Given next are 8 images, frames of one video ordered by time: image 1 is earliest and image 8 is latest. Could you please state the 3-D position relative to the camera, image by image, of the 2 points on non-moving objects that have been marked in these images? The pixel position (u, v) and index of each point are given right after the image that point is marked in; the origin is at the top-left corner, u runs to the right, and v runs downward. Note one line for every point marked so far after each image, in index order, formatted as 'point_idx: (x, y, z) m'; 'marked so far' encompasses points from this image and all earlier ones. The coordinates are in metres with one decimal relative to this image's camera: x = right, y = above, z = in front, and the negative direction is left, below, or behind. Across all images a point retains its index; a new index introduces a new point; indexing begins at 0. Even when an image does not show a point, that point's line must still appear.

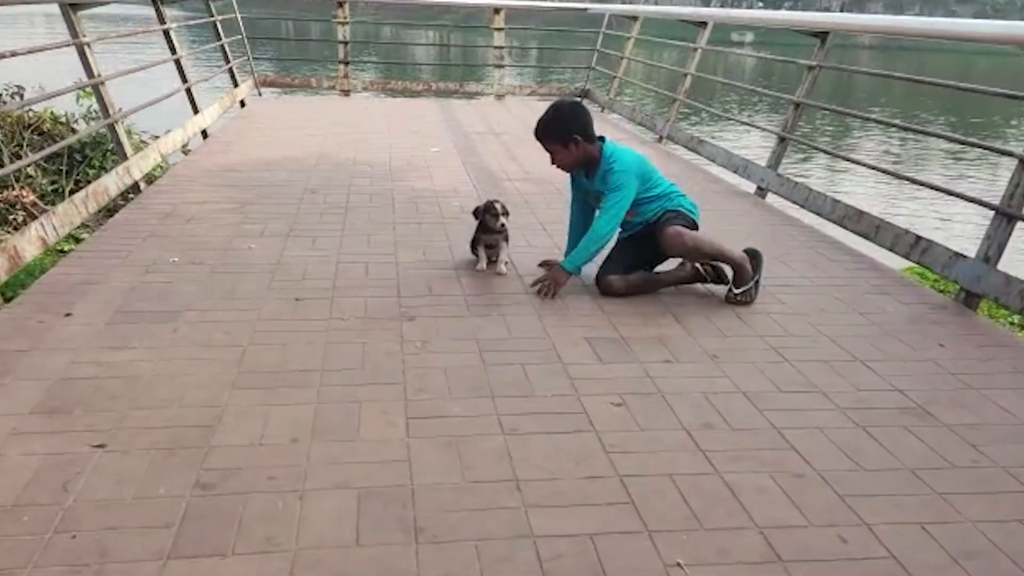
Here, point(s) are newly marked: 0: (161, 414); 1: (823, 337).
0: (-1.2, -0.4, +3.0) m
1: (+1.4, -0.2, +3.9) m
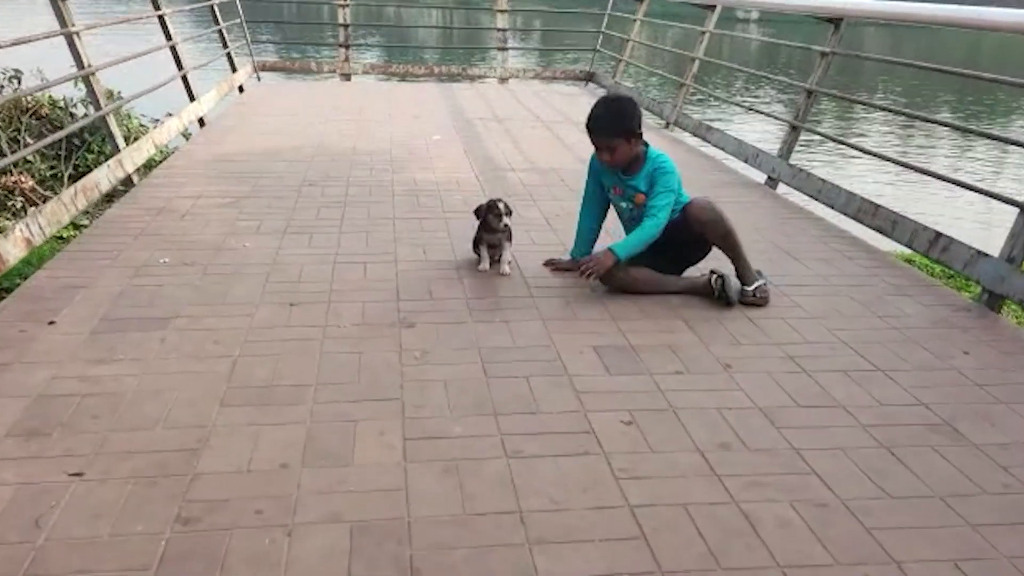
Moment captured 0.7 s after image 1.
0: (-1.2, -0.5, +2.8) m
1: (+1.4, -0.2, +3.7) m
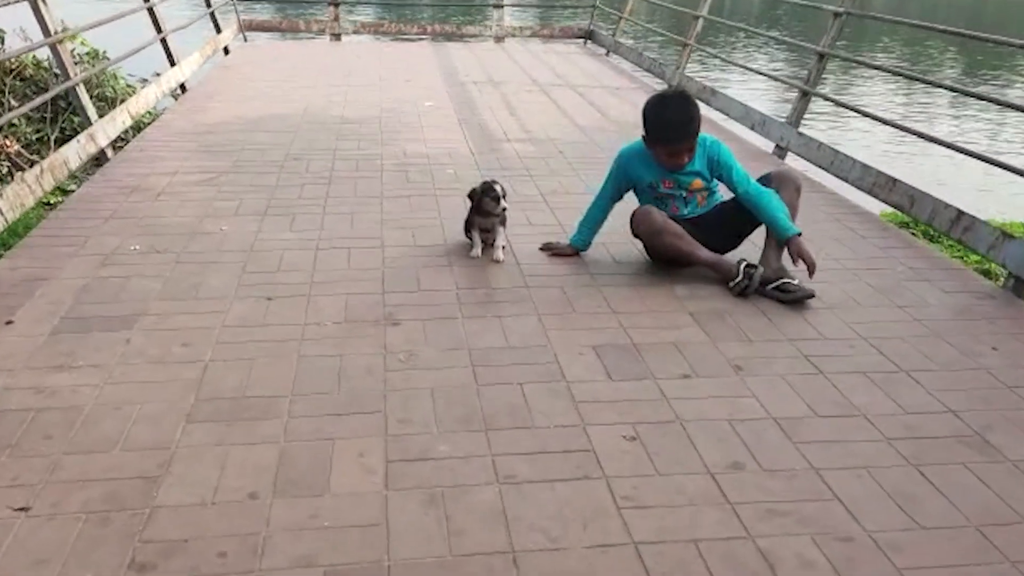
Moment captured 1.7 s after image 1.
0: (-1.2, -0.5, +2.6) m
1: (+1.4, -0.2, +3.5) m
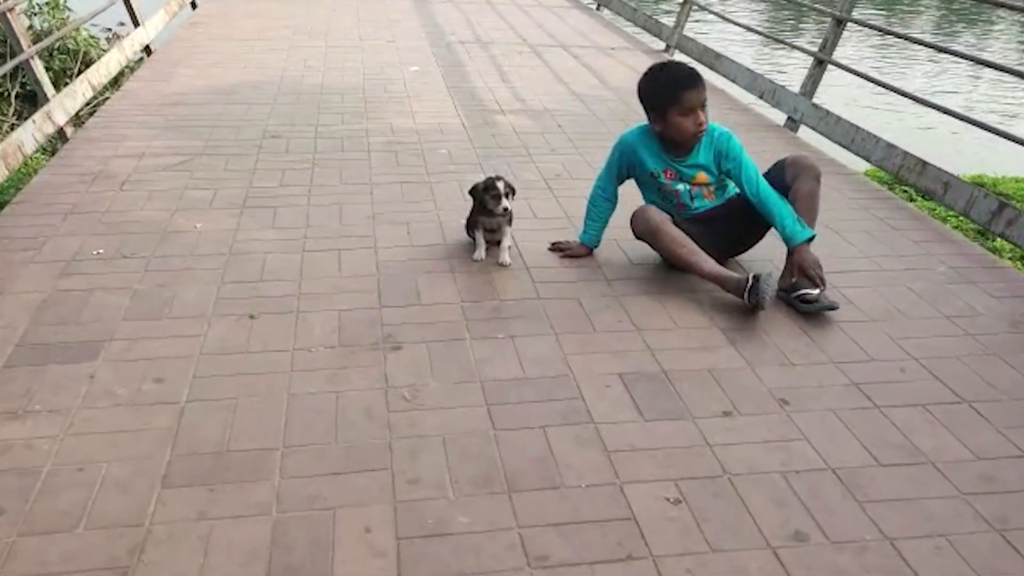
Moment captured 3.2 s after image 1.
0: (-1.1, -0.6, +2.2) m
1: (+1.4, -0.3, +3.1) m
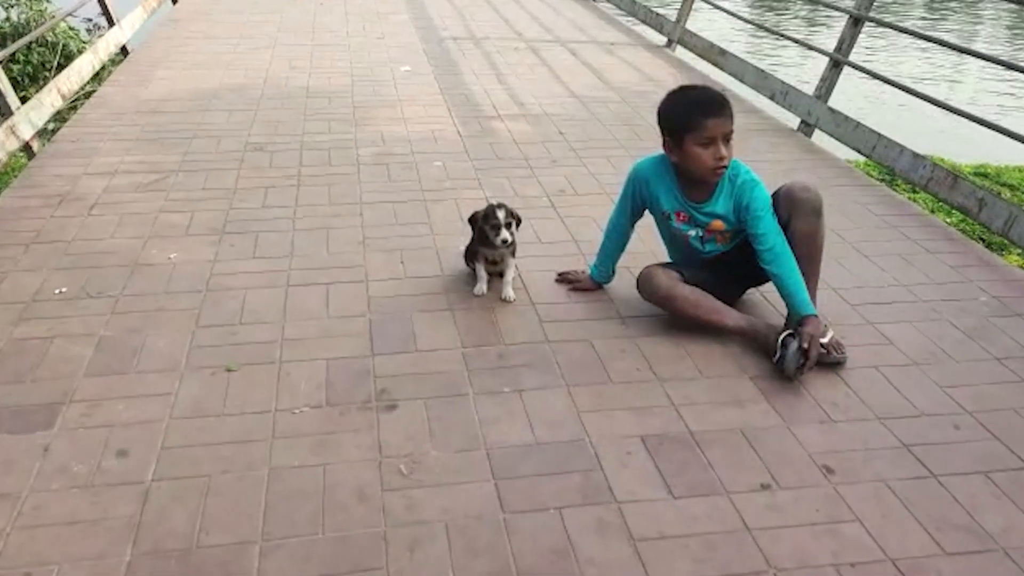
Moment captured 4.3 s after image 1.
0: (-1.1, -0.8, +1.9) m
1: (+1.4, -0.4, +2.8) m
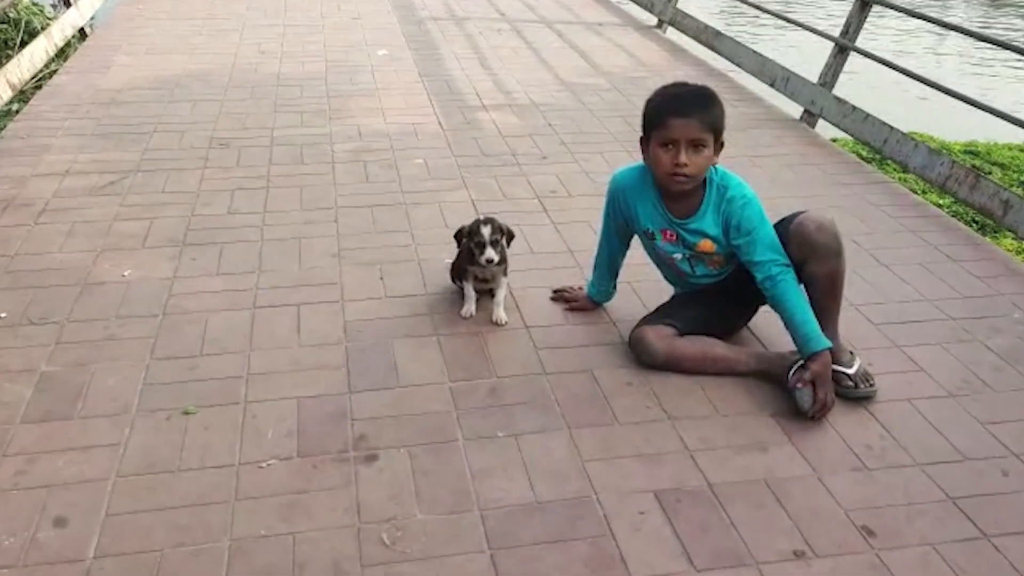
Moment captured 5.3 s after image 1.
0: (-1.1, -0.9, +1.5) m
1: (+1.4, -0.5, +2.5) m
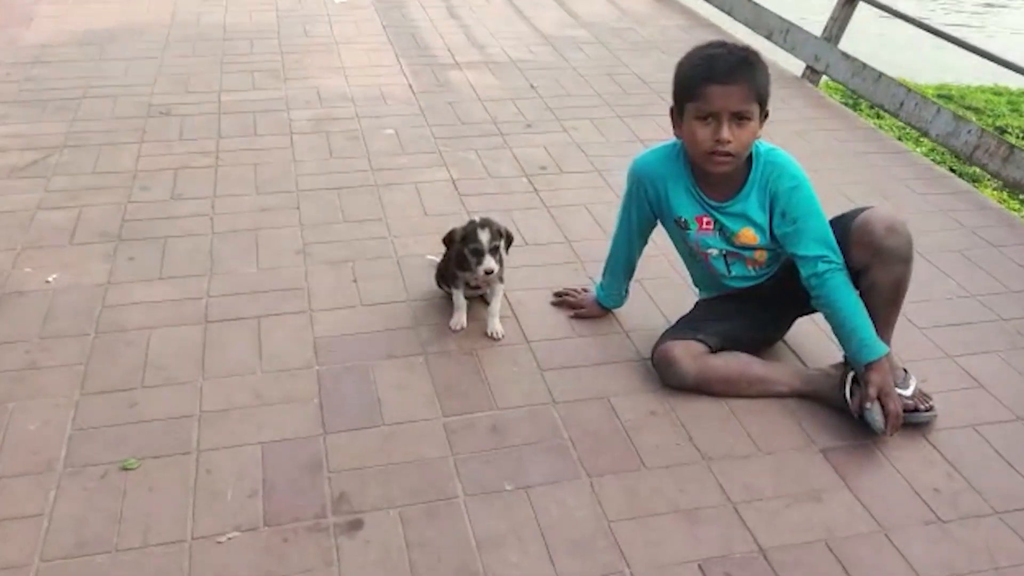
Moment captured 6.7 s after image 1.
0: (-1.0, -1.1, +1.1) m
1: (+1.4, -0.5, +2.2) m
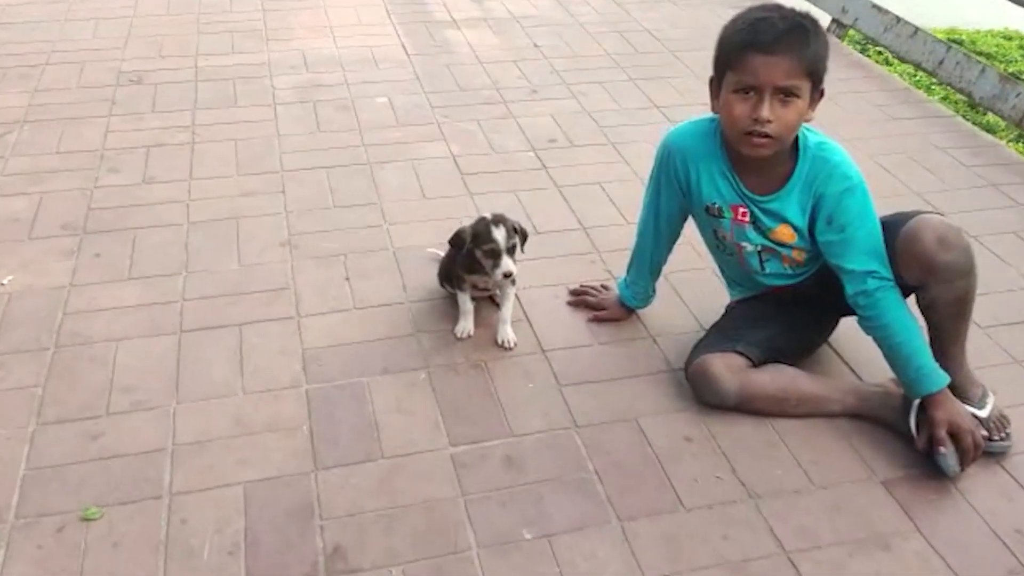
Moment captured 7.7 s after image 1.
0: (-0.9, -1.2, +0.9) m
1: (+1.5, -0.5, +1.9) m
